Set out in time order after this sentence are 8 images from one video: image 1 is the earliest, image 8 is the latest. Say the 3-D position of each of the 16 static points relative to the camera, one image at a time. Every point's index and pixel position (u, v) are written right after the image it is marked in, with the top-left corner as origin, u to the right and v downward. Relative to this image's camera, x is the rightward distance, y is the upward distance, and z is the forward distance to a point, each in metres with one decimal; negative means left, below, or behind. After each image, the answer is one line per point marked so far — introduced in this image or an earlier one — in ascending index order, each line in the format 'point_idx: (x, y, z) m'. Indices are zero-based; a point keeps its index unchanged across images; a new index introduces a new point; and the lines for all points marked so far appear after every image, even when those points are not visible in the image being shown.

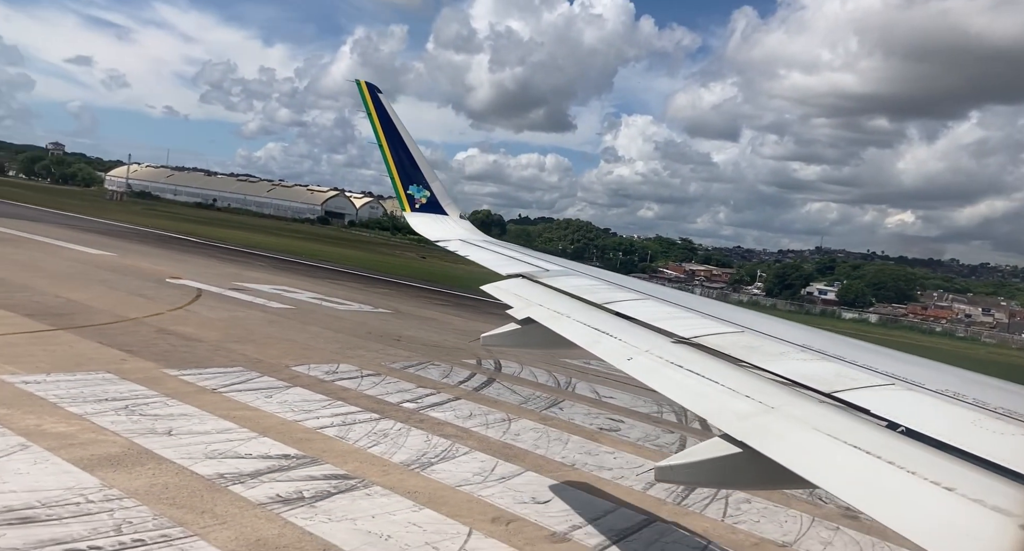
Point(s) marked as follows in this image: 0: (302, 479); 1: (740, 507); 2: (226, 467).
0: (-1.8, -1.8, +5.5) m
1: (+2.0, -2.0, +5.1) m
2: (-2.7, -1.8, +6.0) m
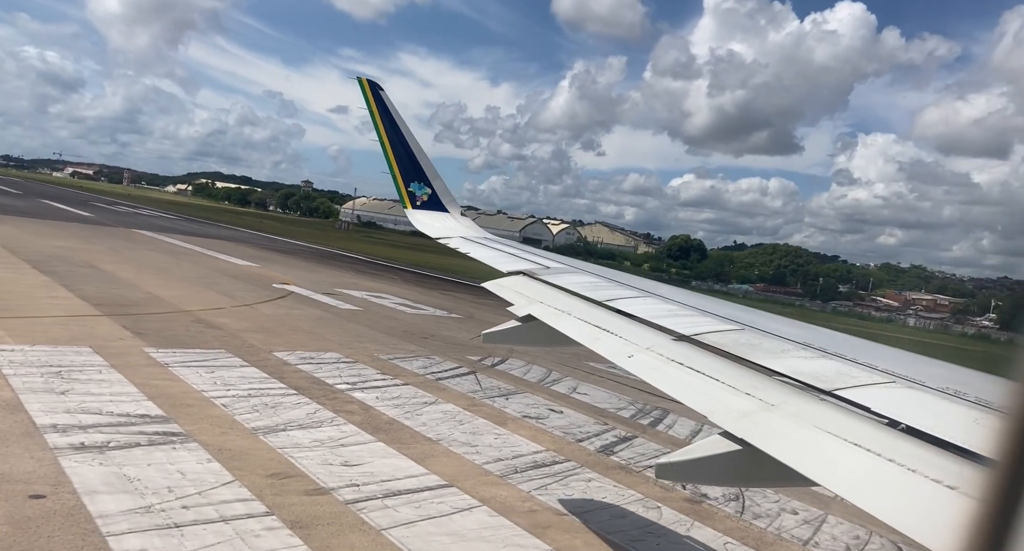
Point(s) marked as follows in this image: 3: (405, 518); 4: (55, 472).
0: (-3.3, -1.4, +5.3) m
1: (+0.4, -1.6, +4.6) m
2: (-4.1, -1.4, +6.0) m
3: (-0.6, -1.4, +3.6) m
4: (-2.9, -1.3, +4.0) m
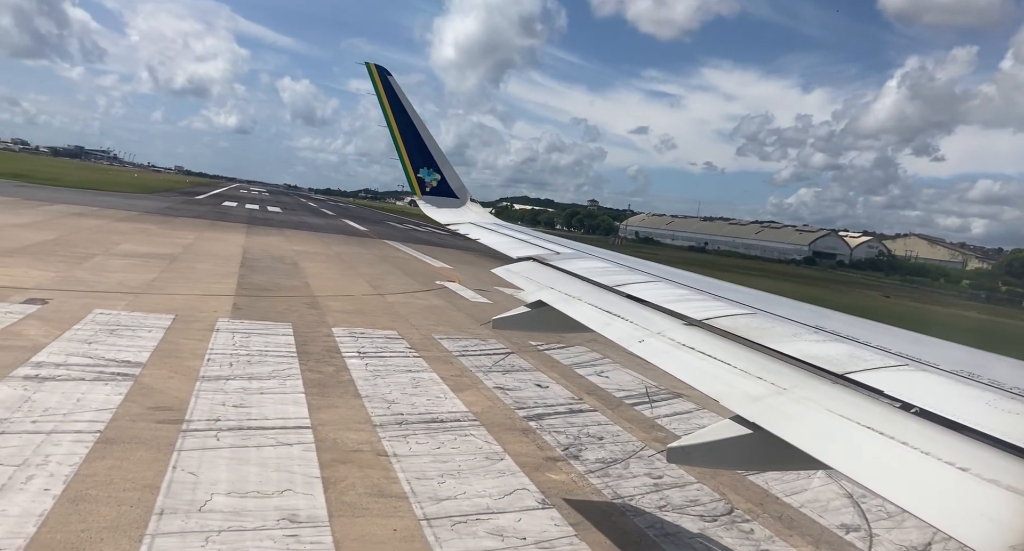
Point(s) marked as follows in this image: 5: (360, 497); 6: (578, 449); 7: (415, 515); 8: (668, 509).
0: (-4.1, -1.0, +6.0) m
1: (-0.6, -1.2, +4.6) m
2: (-4.8, -0.9, +6.8) m
3: (-1.8, -1.0, +3.8) m
4: (-4.0, -0.9, +4.6) m
5: (-0.7, -1.1, +3.0) m
6: (+0.5, -1.3, +4.5) m
7: (-0.4, -1.1, +2.9) m
8: (+0.8, -1.2, +3.2) m
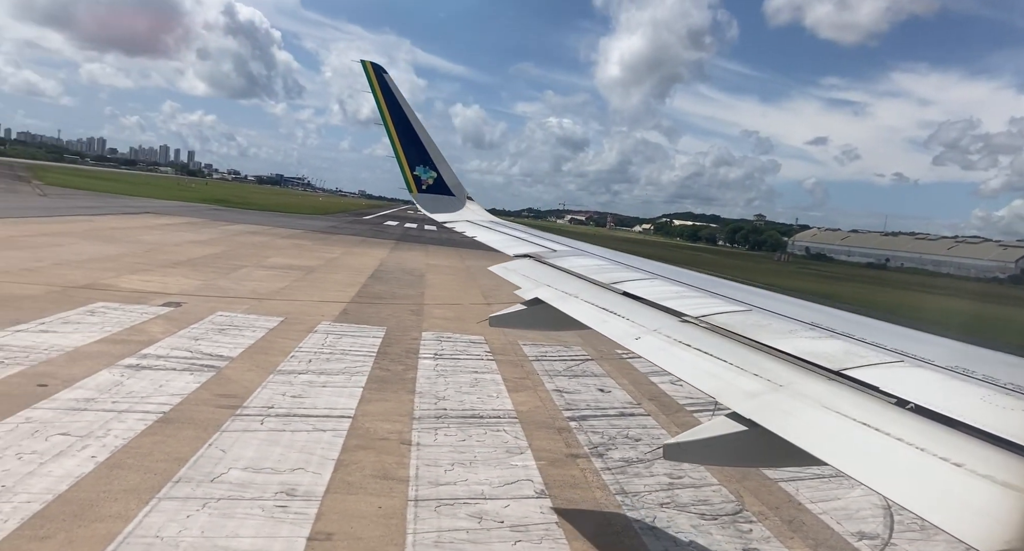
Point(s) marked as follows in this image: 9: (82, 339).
0: (-3.6, -1.0, +6.7) m
1: (-0.4, -1.2, +4.7) m
2: (-4.2, -1.0, +7.6) m
3: (-1.7, -1.0, +4.1) m
4: (-3.7, -0.9, +5.4) m
5: (-0.8, -1.1, +3.2) m
6: (+0.7, -1.3, +4.5) m
7: (-0.5, -1.1, +3.0) m
8: (+0.8, -1.2, +3.2) m
9: (-5.5, -0.8, +7.9) m
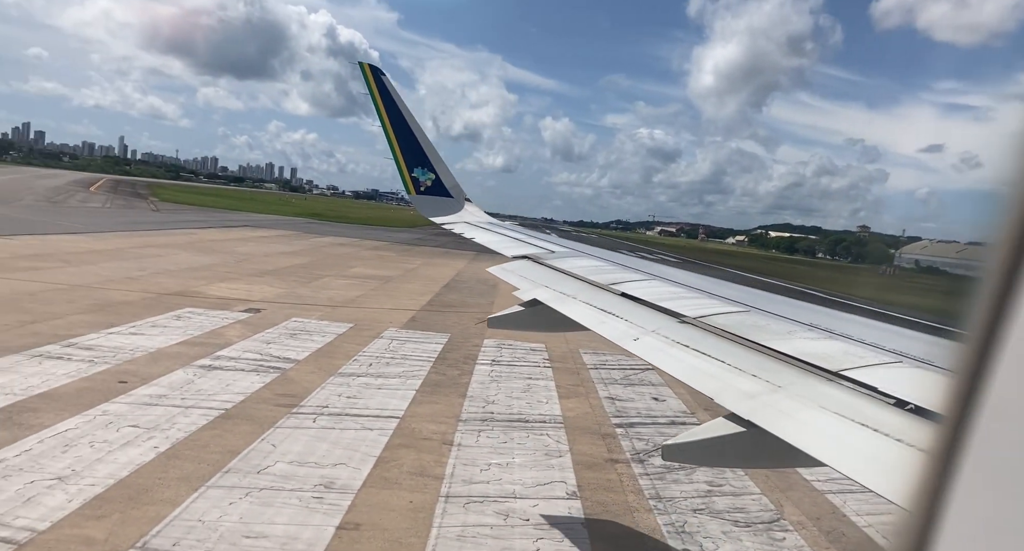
0: (-3.0, -1.1, +7.1) m
1: (0.0, -1.2, +4.8) m
2: (-3.5, -1.1, +8.1) m
3: (-1.5, -1.1, +4.4) m
4: (-3.3, -0.9, +5.8) m
5: (-0.6, -1.1, +3.4) m
6: (+1.0, -1.3, +4.4) m
7: (-0.4, -1.1, +3.1) m
8: (+0.9, -1.2, +3.1) m
9: (-4.7, -0.9, +8.5) m
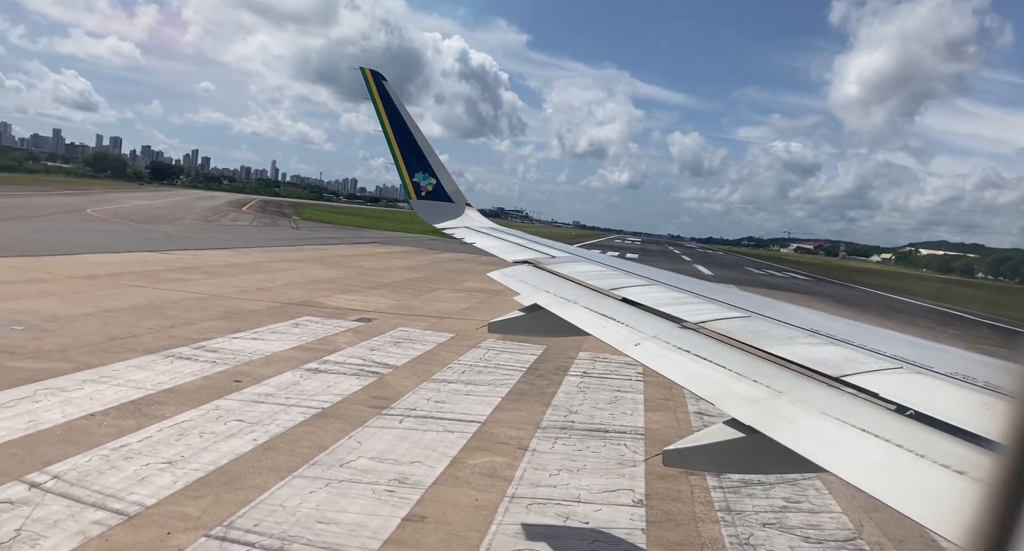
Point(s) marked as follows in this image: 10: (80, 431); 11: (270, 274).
0: (-2.0, -1.2, +7.6) m
1: (+0.6, -1.3, +4.8) m
2: (-2.3, -1.2, +8.6) m
3: (-0.9, -1.1, +4.6) m
4: (-2.5, -1.0, +6.4) m
5: (-0.2, -1.1, +3.5) m
6: (+1.5, -1.4, +4.3) m
7: (0.0, -1.1, +3.2) m
8: (+1.3, -1.2, +3.0) m
9: (-3.4, -1.1, +9.2) m
10: (-2.4, -0.9, +3.4) m
11: (-5.8, 0.0, +14.6) m
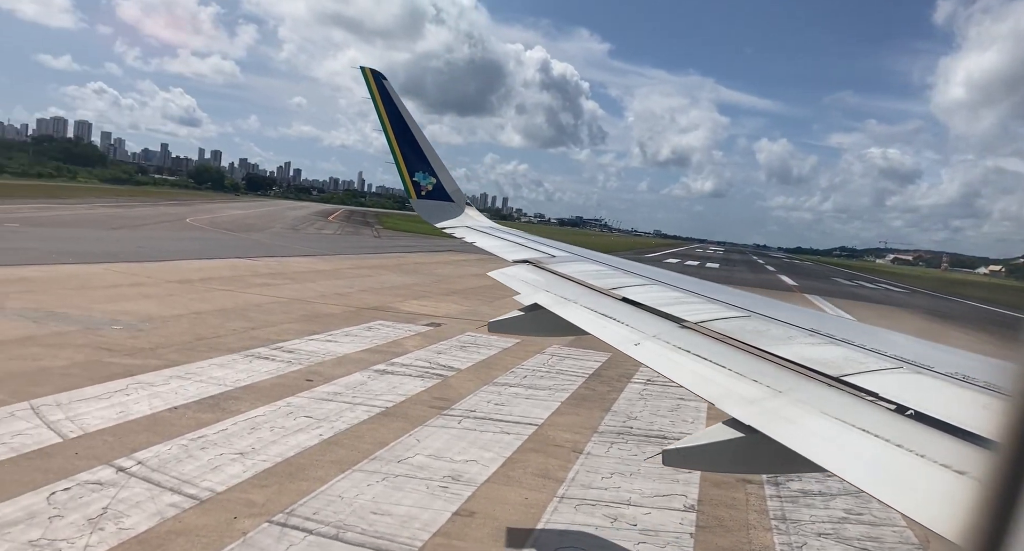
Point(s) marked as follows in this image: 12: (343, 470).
0: (-1.2, -1.2, +7.8) m
1: (+1.0, -1.3, +4.7) m
2: (-1.4, -1.3, +8.9) m
3: (-0.5, -1.2, +4.7) m
4: (-1.8, -1.1, +6.6) m
5: (+0.1, -1.1, +3.5) m
6: (+1.9, -1.4, +4.1) m
7: (+0.2, -1.1, +3.2) m
8: (+1.5, -1.2, +2.8) m
9: (-2.5, -1.1, +9.6) m
10: (-2.1, -0.9, +3.7) m
11: (-4.2, -0.1, +15.2) m
12: (-0.9, -1.0, +3.2) m
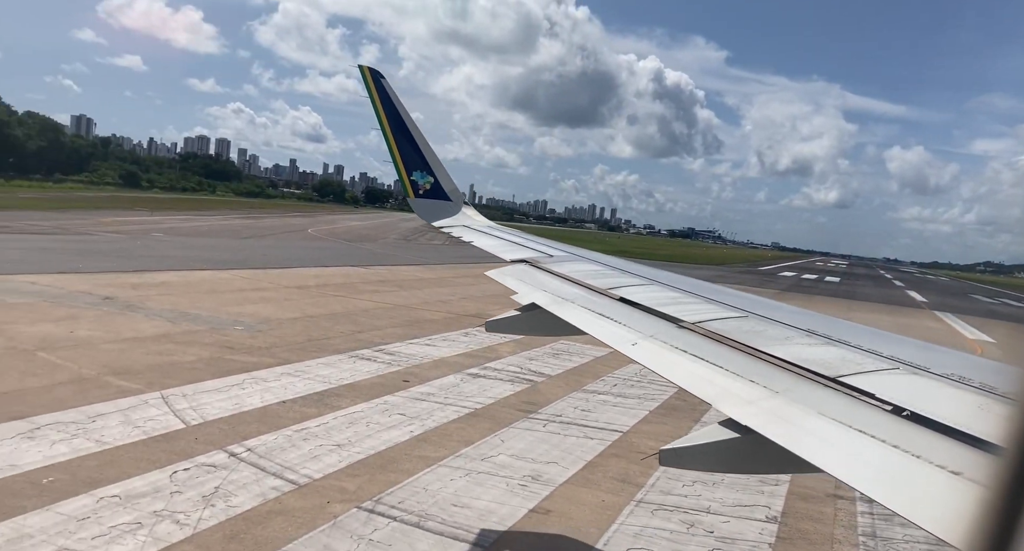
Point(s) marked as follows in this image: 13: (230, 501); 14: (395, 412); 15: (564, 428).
0: (0.0, -1.3, +8.0) m
1: (+1.7, -1.3, +4.6) m
2: (-0.1, -1.4, +9.0) m
3: (+0.2, -1.2, +4.8) m
4: (-0.9, -1.1, +6.9) m
5: (+0.5, -1.2, +3.5) m
6: (+2.4, -1.4, +3.8) m
7: (+0.6, -1.2, +3.2) m
8: (+1.8, -1.2, +2.6) m
9: (-1.0, -1.2, +9.9) m
10: (-1.6, -0.9, +4.0) m
11: (-1.8, -0.3, +15.8) m
12: (-0.5, -1.0, +3.4) m
13: (-1.2, -1.0, +2.7) m
14: (-0.9, -1.0, +4.5) m
15: (+0.4, -1.2, +5.0) m
